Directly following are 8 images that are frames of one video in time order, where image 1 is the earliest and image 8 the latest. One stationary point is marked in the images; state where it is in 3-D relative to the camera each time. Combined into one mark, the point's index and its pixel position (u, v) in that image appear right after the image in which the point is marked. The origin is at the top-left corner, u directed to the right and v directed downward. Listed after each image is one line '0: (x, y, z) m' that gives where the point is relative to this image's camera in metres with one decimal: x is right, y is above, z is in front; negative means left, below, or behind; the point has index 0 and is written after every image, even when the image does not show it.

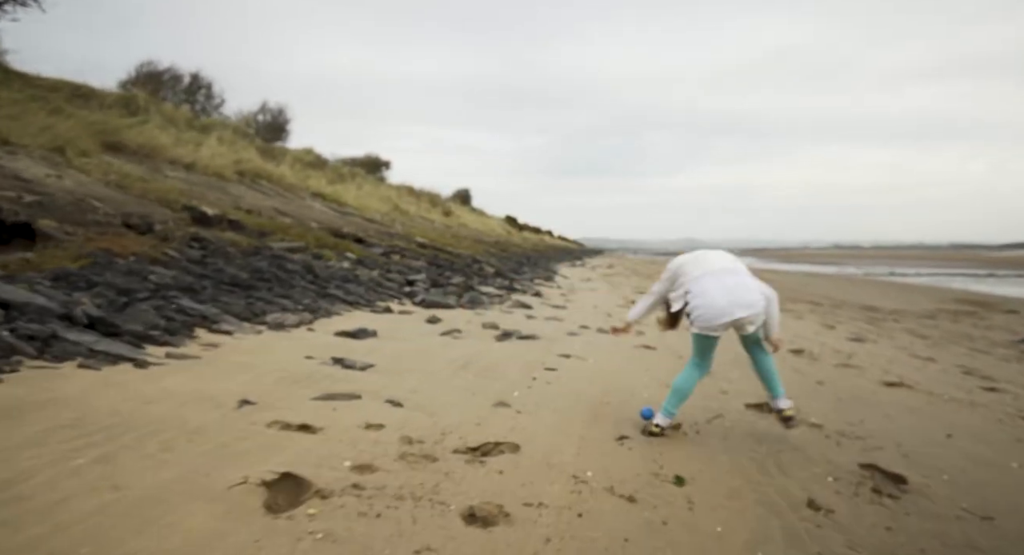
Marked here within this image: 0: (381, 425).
0: (-0.7, -0.8, +3.0) m
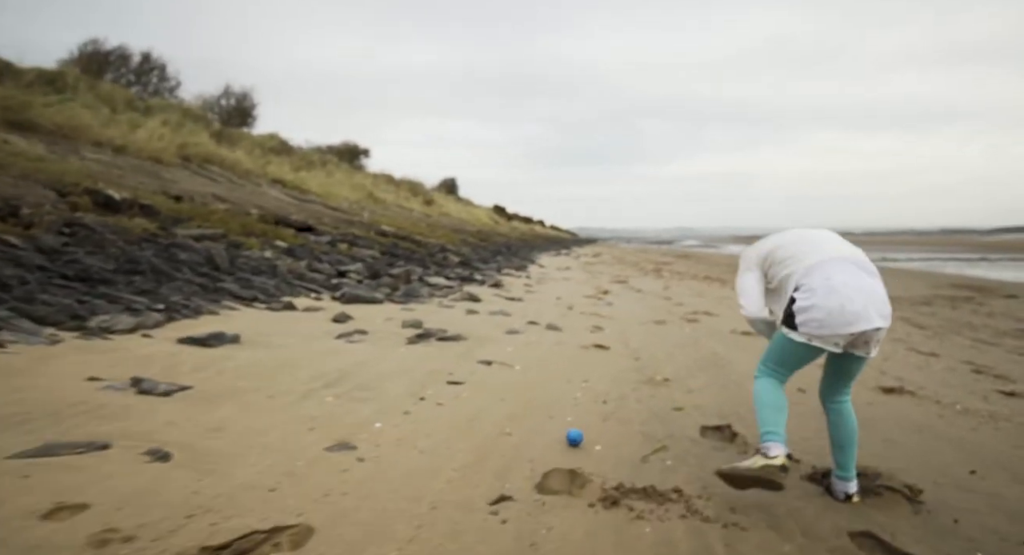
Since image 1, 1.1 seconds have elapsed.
0: (-1.4, -0.7, +1.9) m
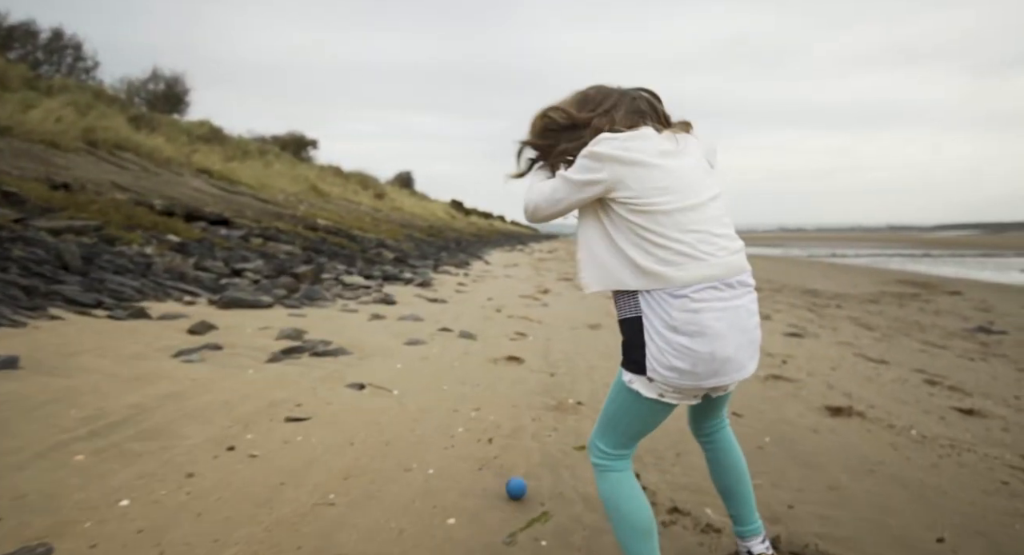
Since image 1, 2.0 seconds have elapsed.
0: (-2.0, -0.8, +0.9) m
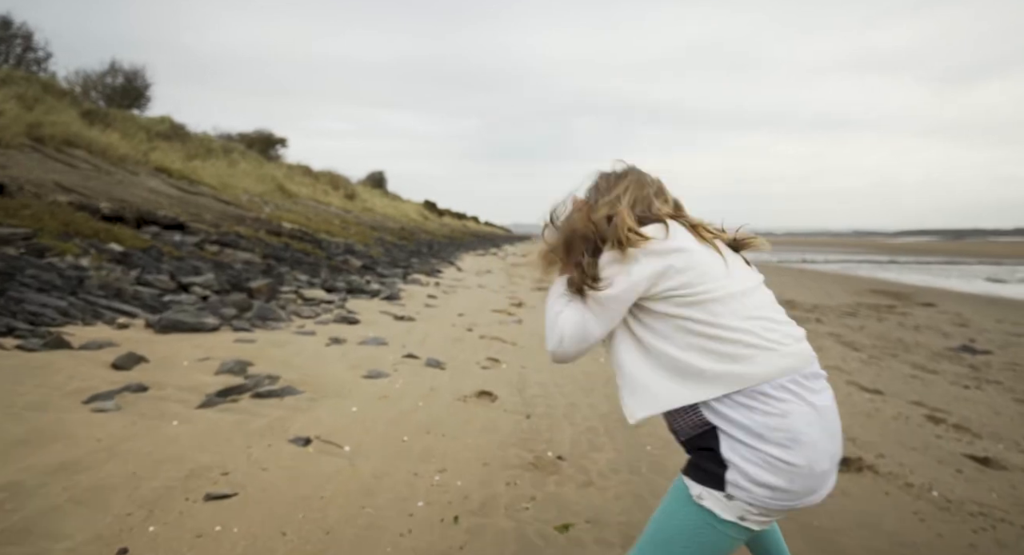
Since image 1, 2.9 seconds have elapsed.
0: (-2.0, -1.0, +0.3) m
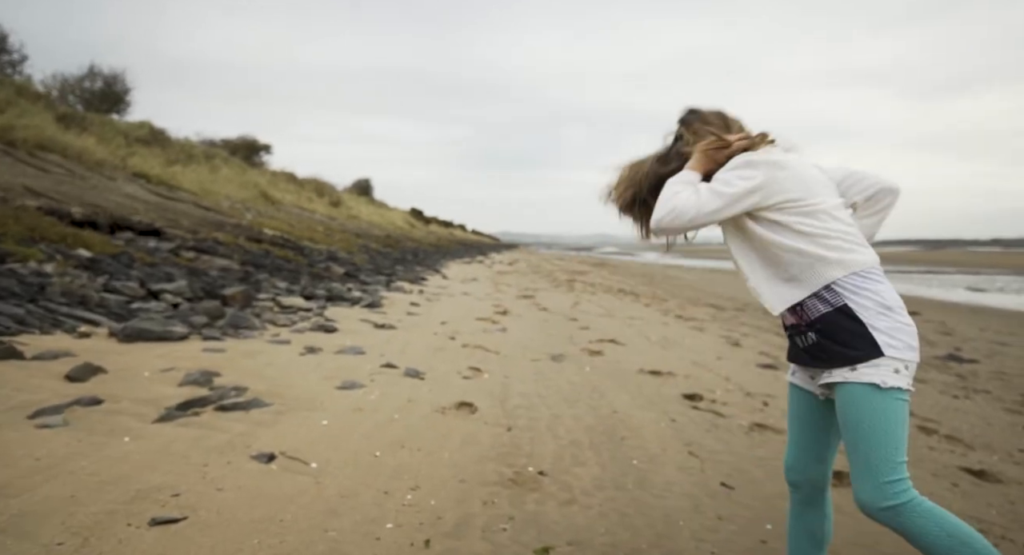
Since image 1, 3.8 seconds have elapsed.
0: (-2.0, -0.9, +0.1) m
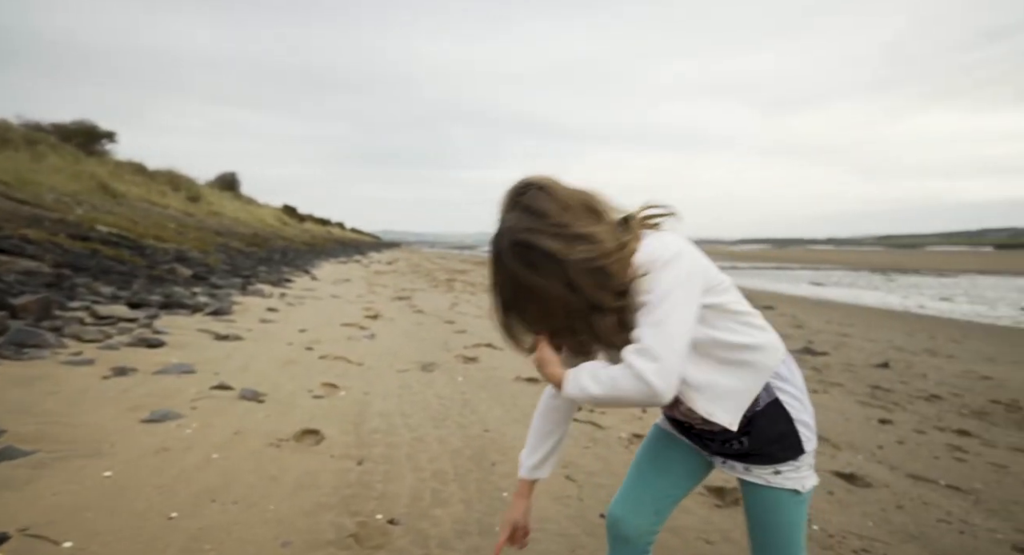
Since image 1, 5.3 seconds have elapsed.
0: (-2.1, -1.0, -0.9) m
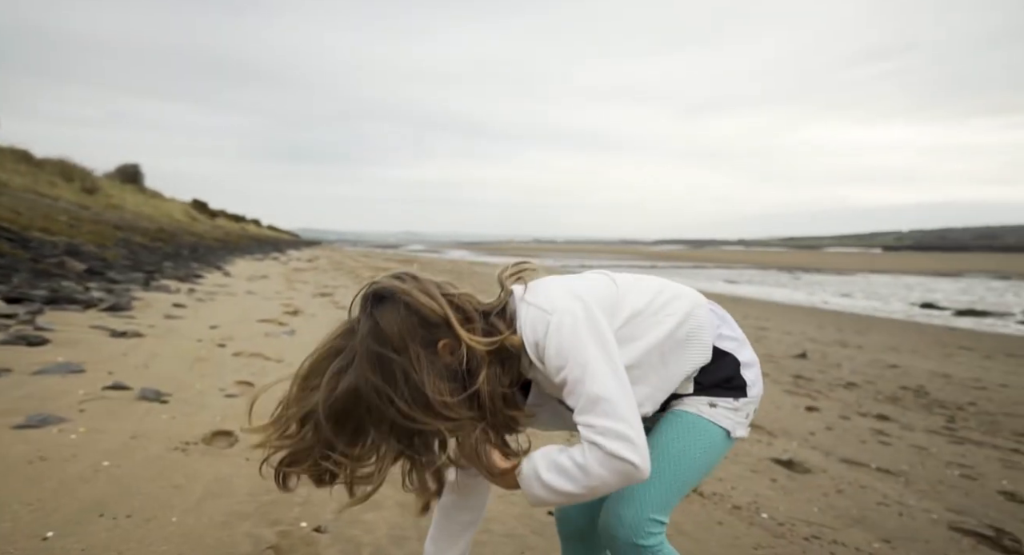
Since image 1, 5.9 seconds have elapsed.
0: (-1.8, -0.9, -1.4) m
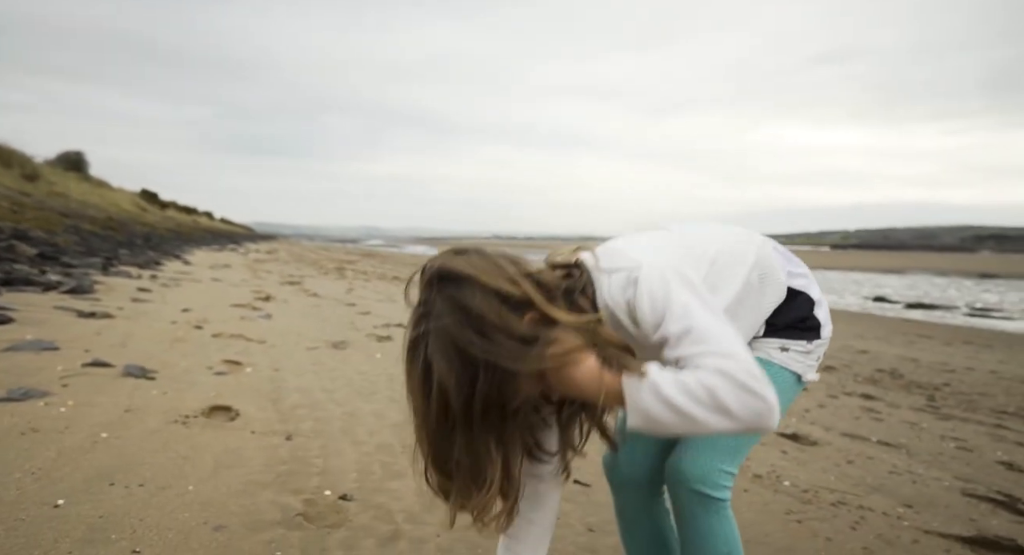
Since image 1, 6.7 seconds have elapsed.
0: (-1.5, -0.7, -1.5) m
